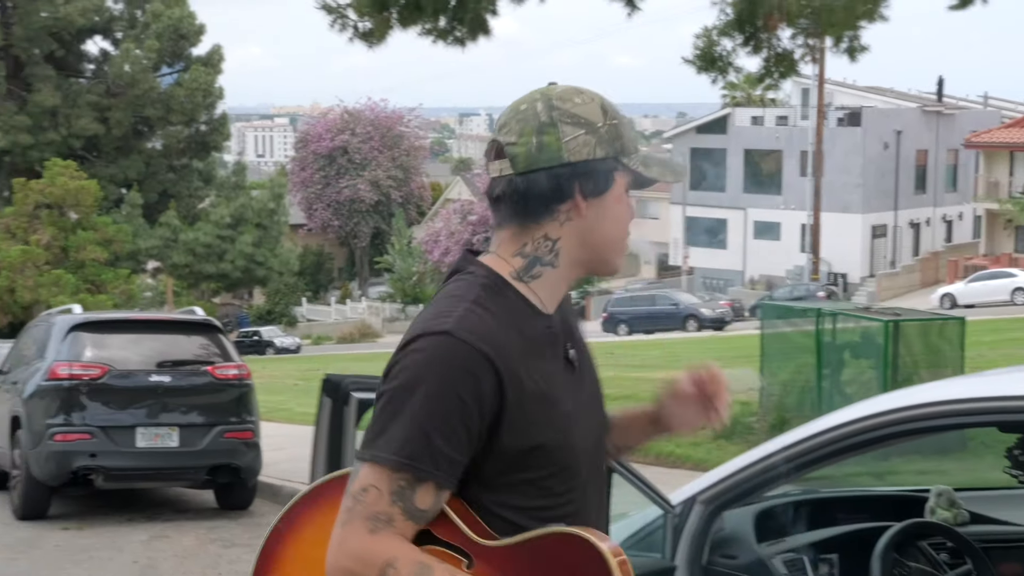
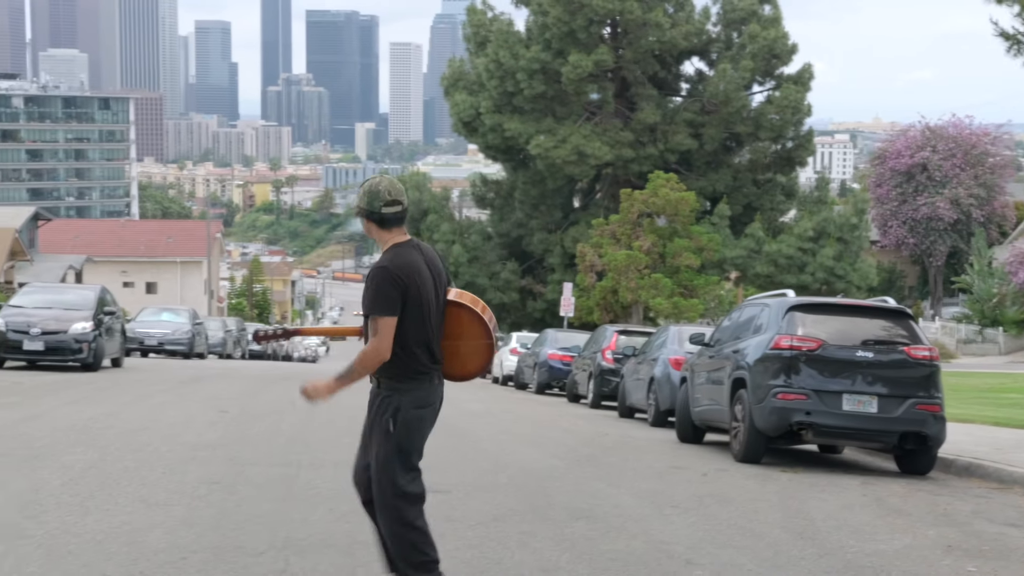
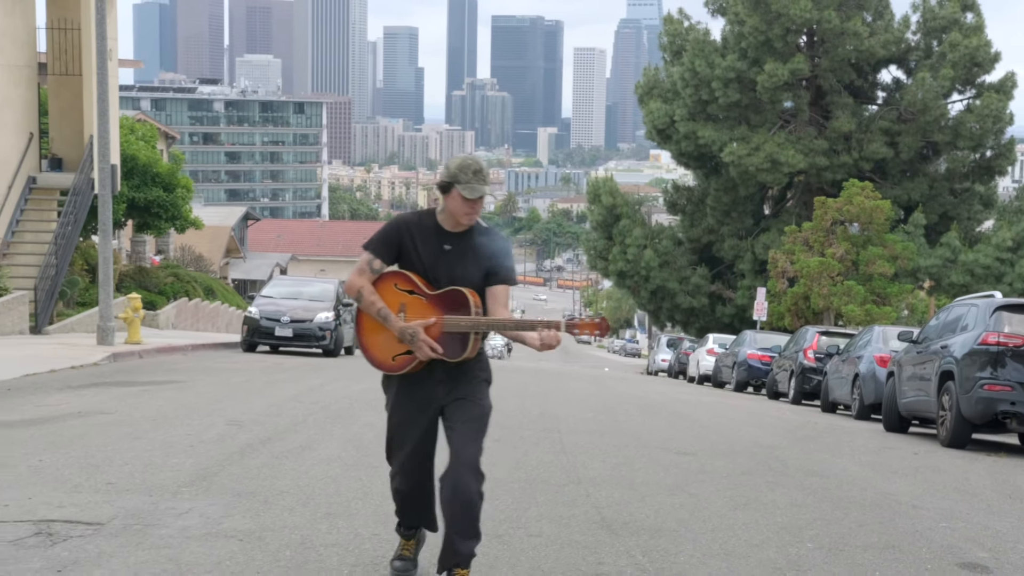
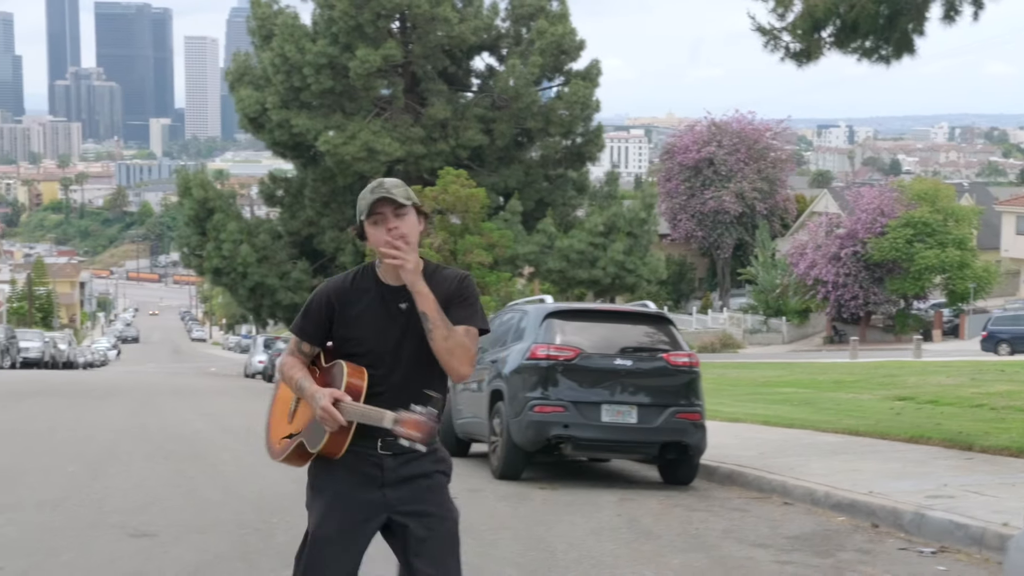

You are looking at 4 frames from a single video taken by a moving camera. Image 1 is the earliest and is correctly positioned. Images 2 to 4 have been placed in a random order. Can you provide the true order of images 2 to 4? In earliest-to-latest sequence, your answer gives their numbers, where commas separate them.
4, 2, 3
